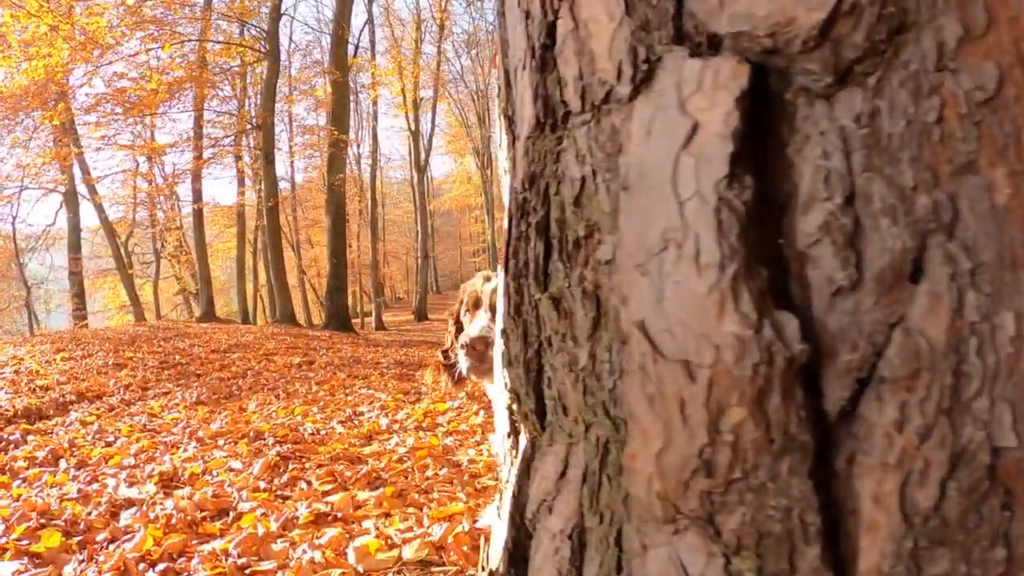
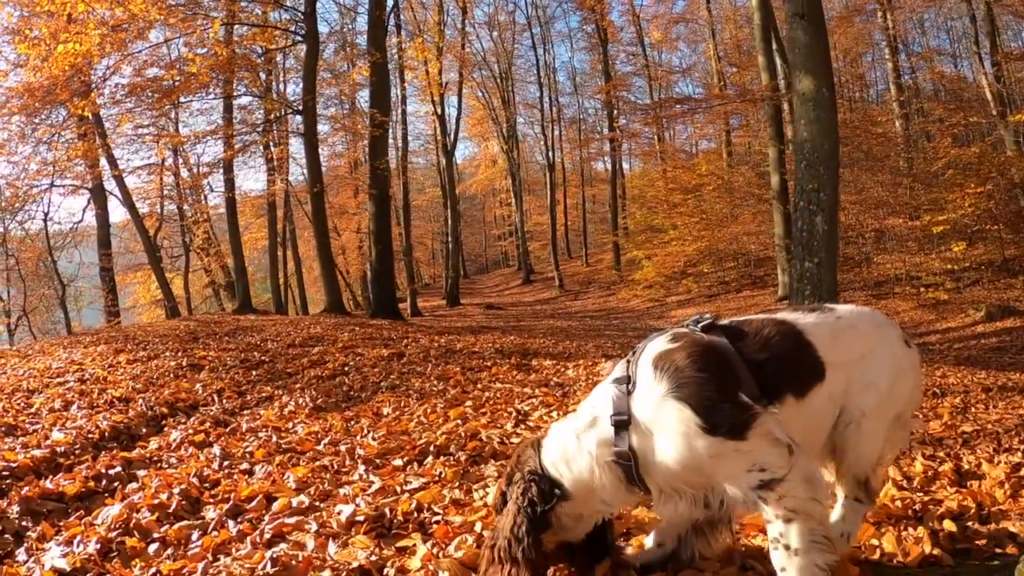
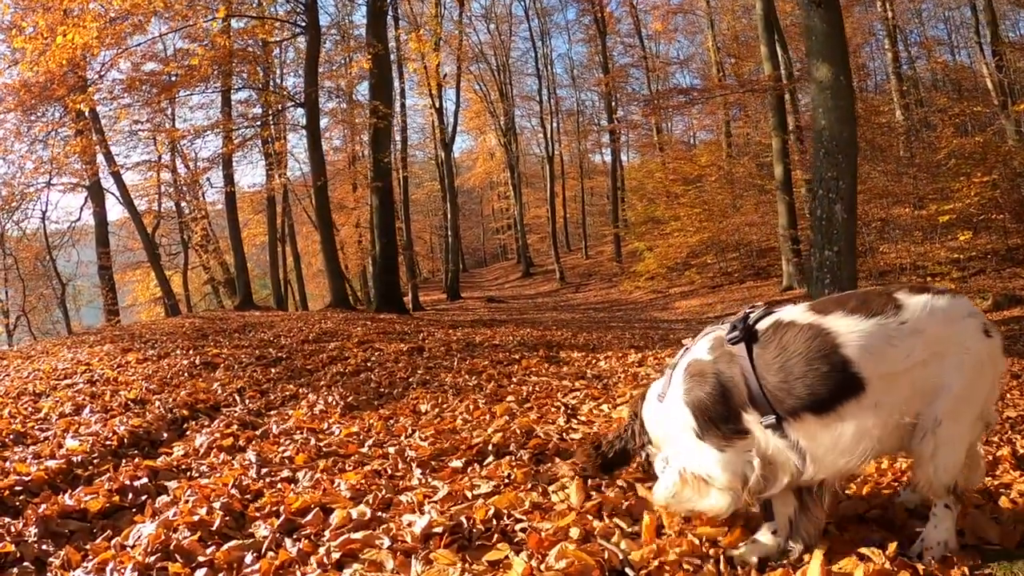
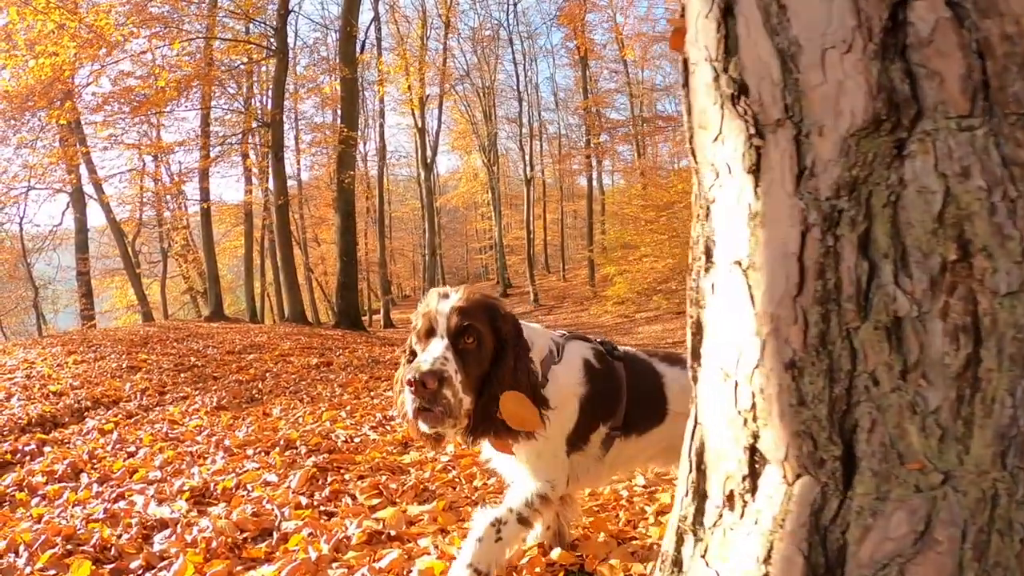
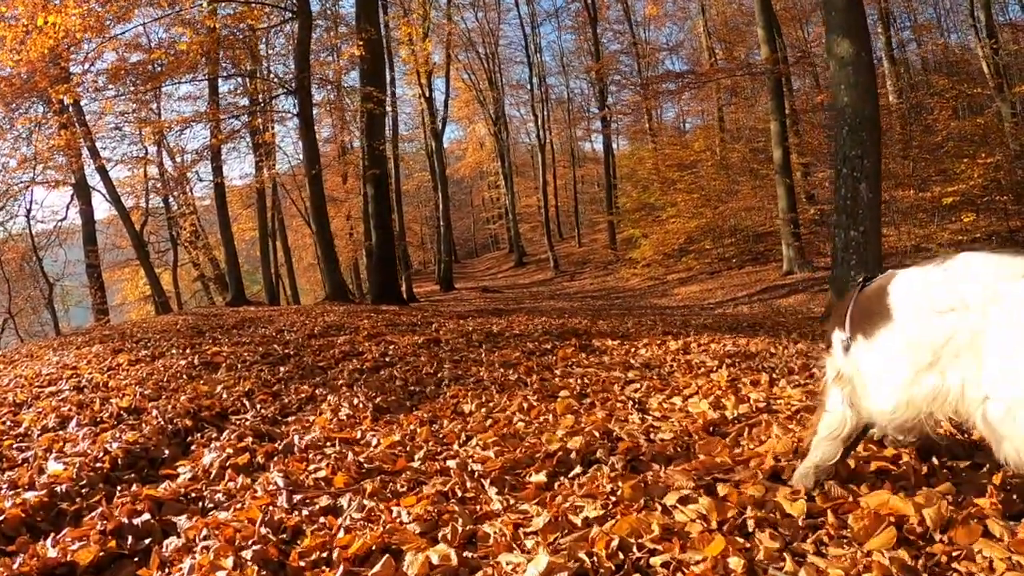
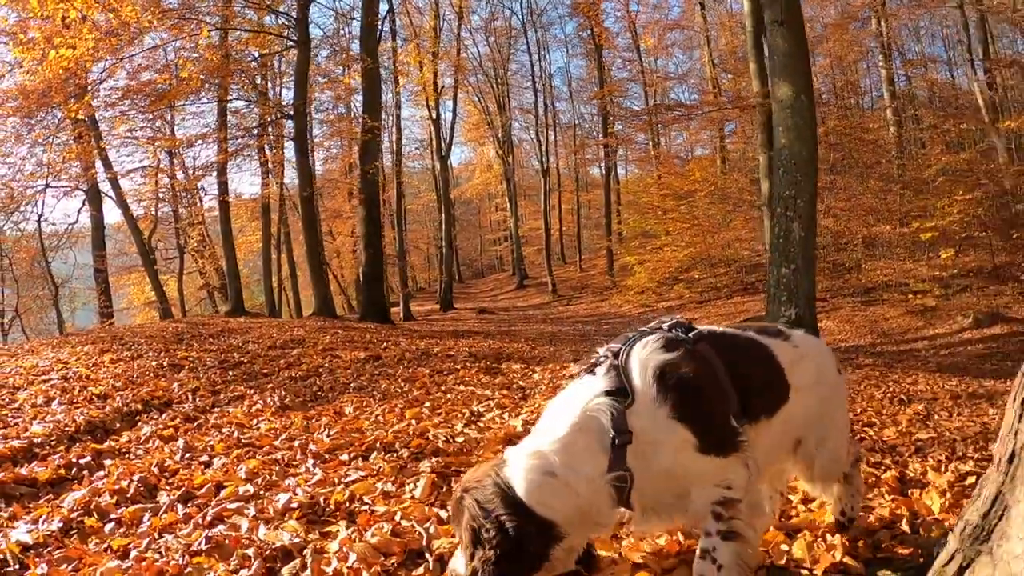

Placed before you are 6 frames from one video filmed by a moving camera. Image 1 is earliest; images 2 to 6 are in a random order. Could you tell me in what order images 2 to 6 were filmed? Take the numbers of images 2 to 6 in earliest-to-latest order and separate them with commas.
4, 6, 2, 3, 5
